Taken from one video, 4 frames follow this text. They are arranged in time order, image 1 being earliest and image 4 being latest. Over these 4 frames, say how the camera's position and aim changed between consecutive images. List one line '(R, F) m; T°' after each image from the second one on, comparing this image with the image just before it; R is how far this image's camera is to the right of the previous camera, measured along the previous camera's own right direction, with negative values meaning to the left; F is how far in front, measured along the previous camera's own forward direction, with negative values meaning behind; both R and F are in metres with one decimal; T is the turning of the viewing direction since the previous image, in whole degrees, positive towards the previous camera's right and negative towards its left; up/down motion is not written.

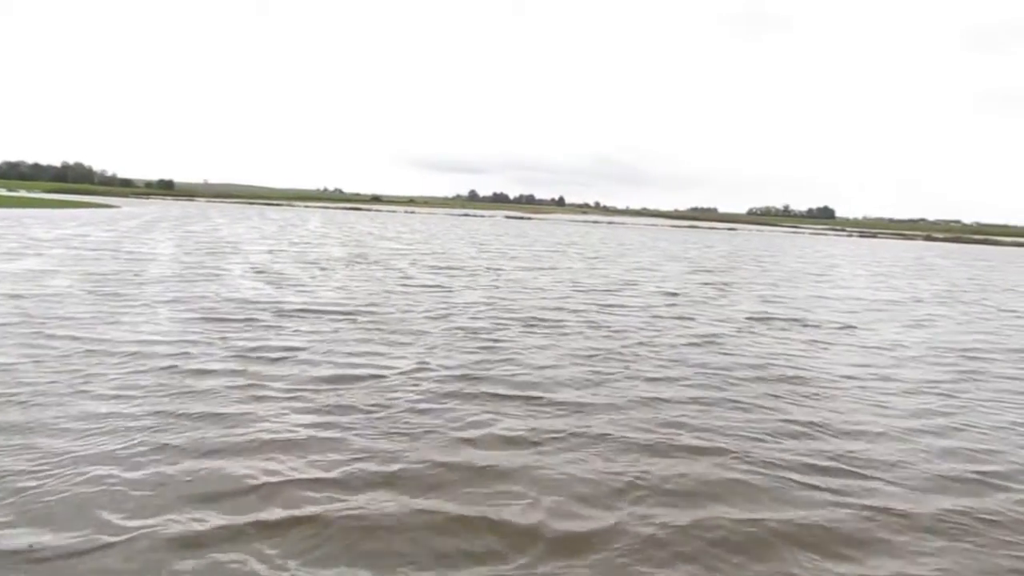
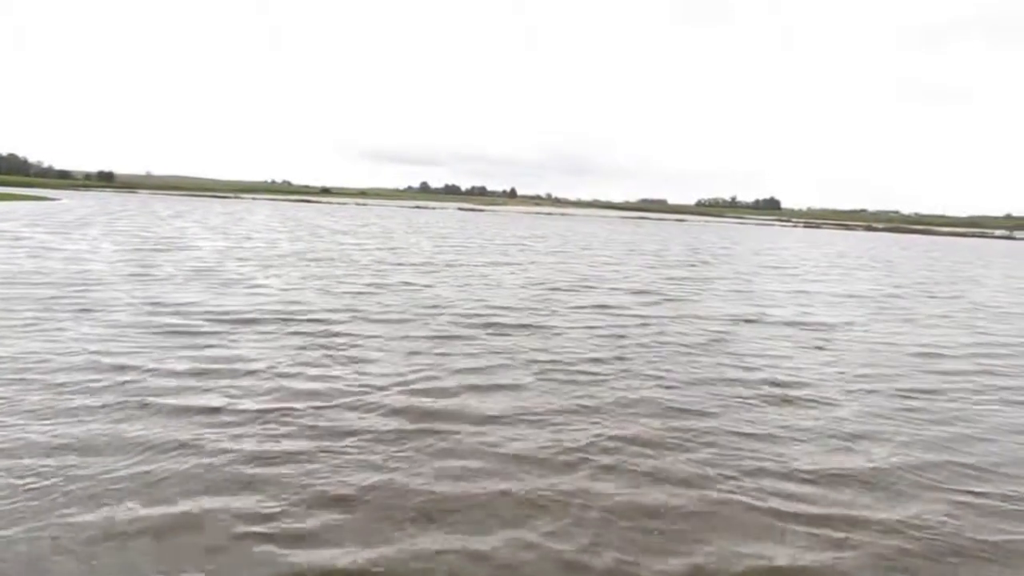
(-0.2, +0.2) m; +4°
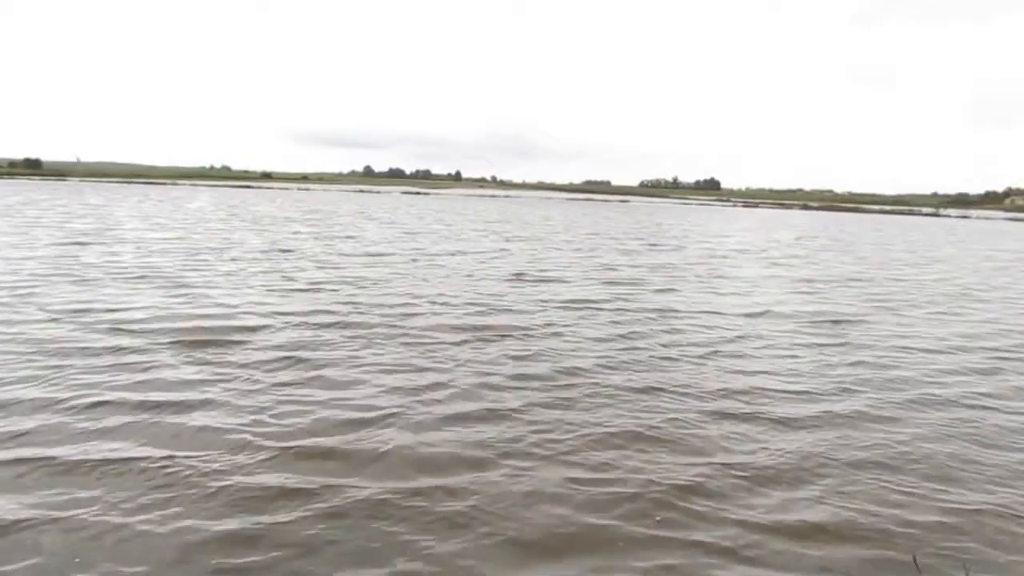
(-0.6, -0.4) m; +4°
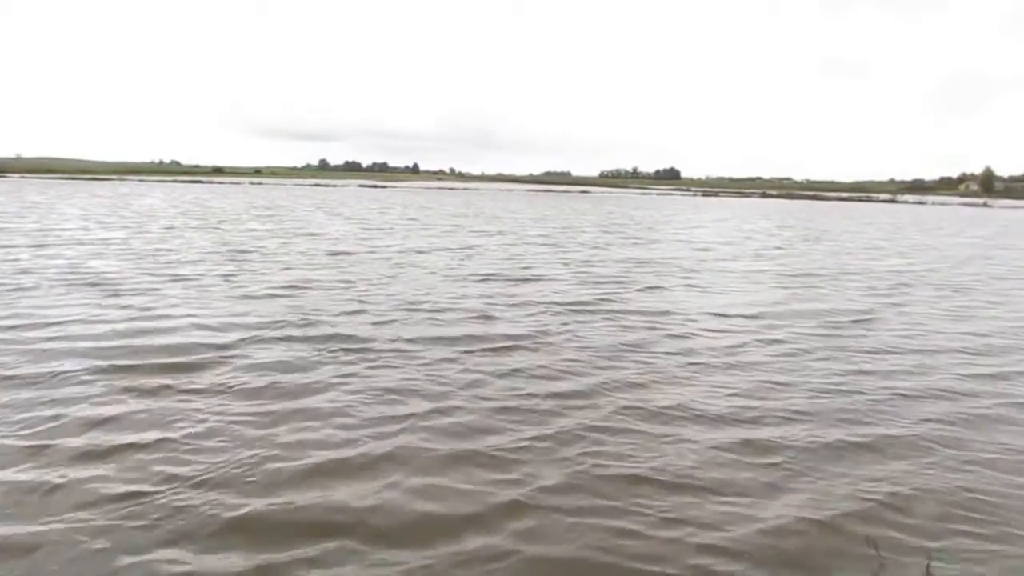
(-0.6, +1.5) m; +3°
